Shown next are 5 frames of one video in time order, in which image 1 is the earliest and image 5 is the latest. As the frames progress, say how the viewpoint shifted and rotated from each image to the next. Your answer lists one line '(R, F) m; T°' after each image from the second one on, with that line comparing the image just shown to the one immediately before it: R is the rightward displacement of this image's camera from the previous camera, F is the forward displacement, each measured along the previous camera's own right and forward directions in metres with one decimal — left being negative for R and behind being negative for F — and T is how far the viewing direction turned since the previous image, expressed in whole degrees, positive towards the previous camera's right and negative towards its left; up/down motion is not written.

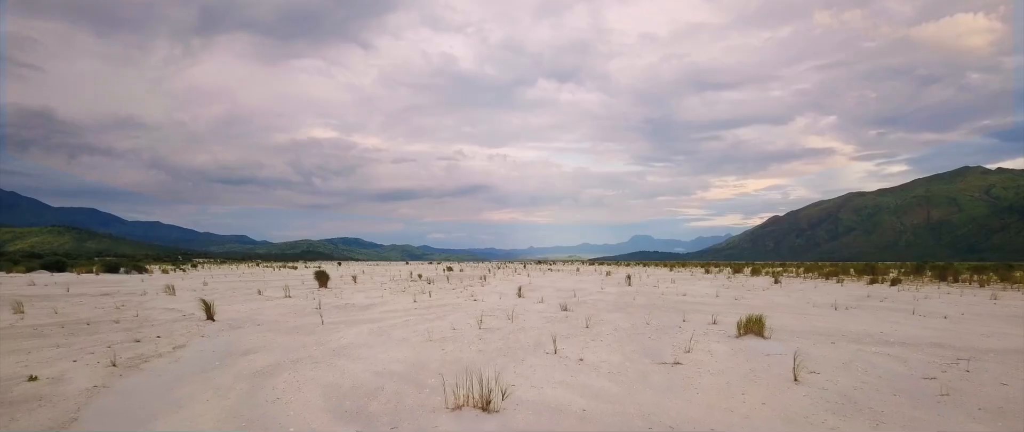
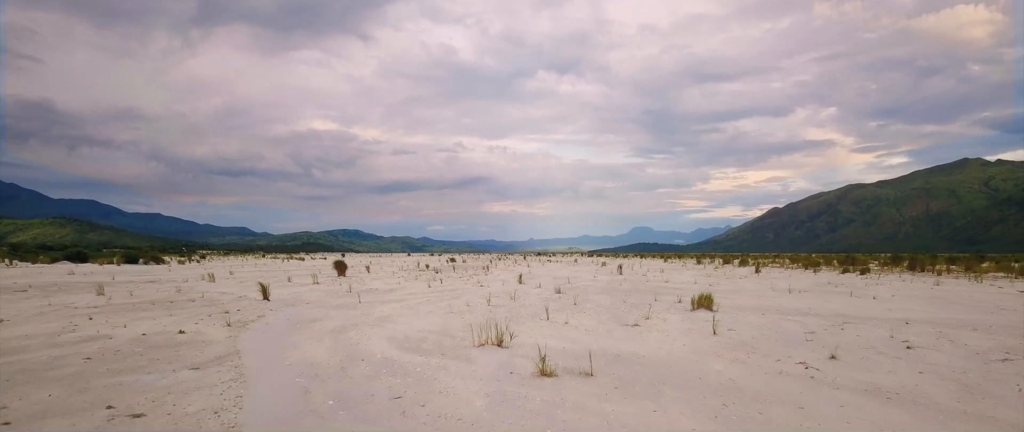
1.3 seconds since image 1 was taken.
(-0.1, -2.8) m; 0°
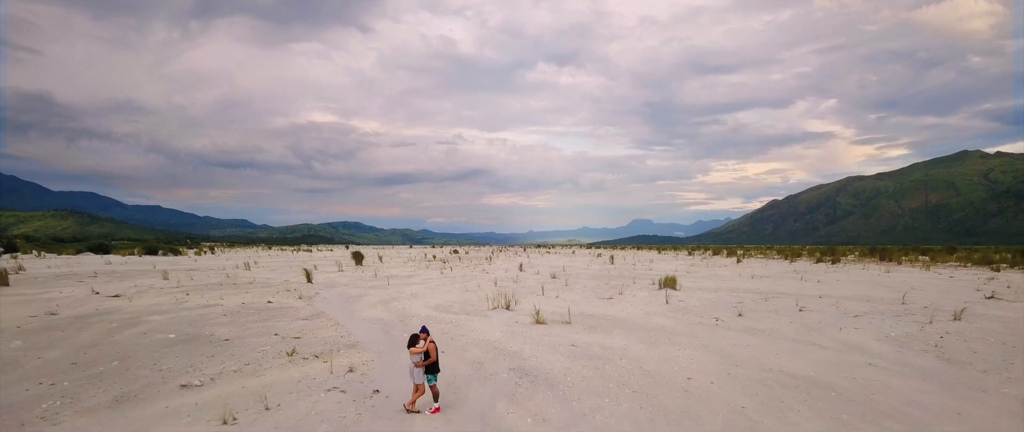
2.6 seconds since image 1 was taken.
(-0.1, -3.2) m; 0°
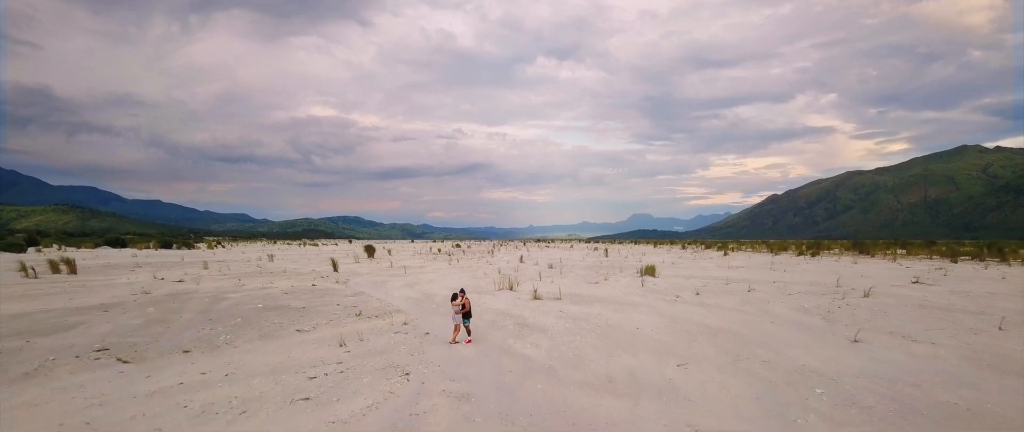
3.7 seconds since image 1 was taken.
(-0.1, -2.6) m; 0°
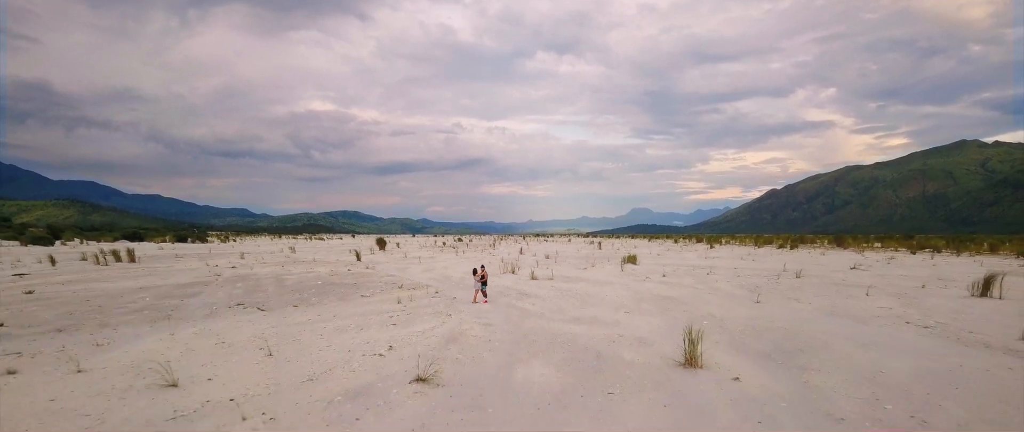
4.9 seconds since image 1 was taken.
(-0.1, -3.1) m; 0°
